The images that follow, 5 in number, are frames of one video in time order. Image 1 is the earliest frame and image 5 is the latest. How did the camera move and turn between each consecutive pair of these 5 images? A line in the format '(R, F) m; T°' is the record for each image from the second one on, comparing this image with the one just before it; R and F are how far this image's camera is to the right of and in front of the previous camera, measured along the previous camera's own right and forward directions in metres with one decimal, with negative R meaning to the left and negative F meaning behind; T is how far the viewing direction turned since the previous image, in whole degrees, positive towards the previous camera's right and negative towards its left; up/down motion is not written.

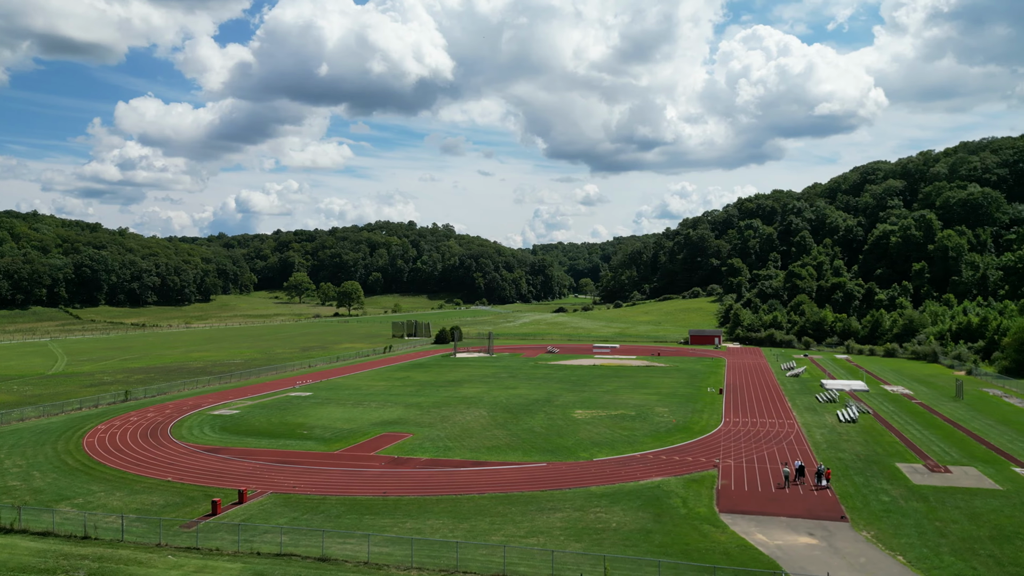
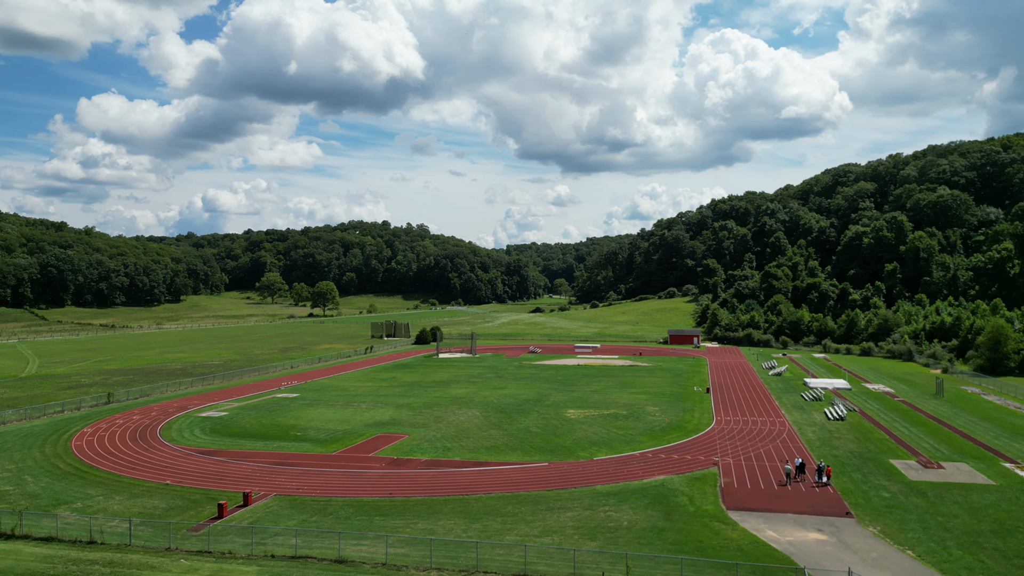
(-0.9, 0.0) m; +2°
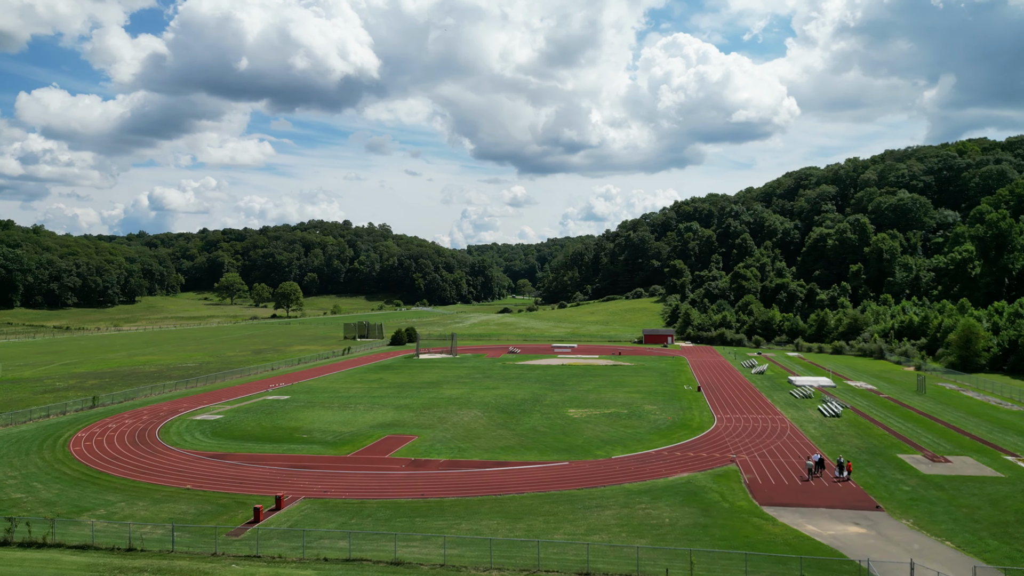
(-2.0, 0.0) m; +3°
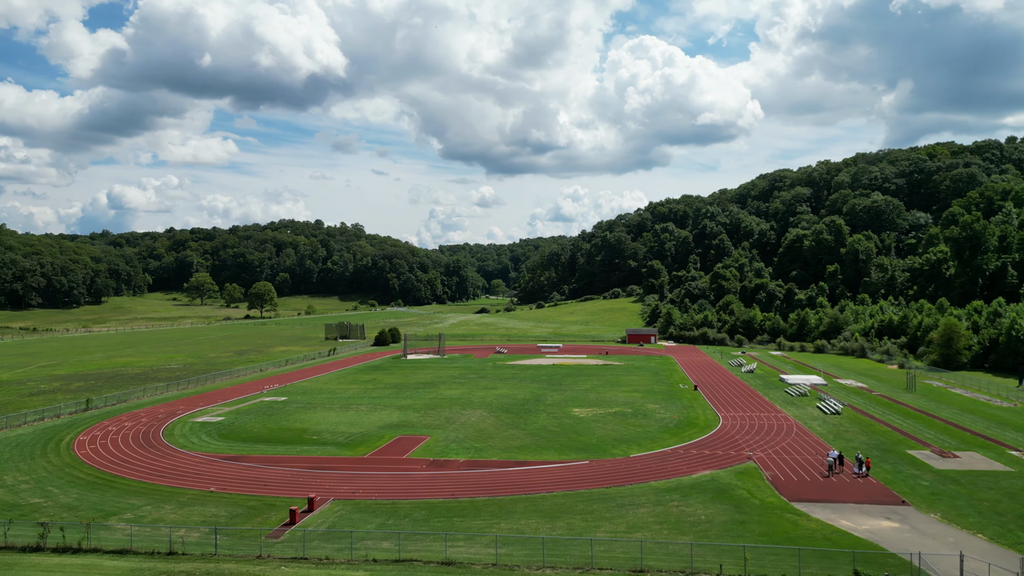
(-1.6, 0.0) m; +2°
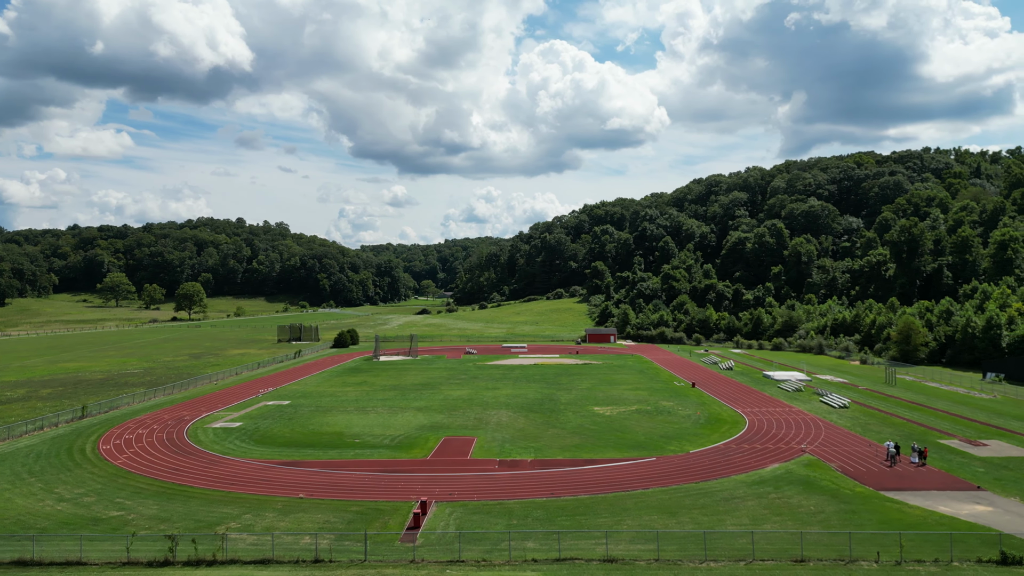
(-4.9, 0.0) m; +4°
